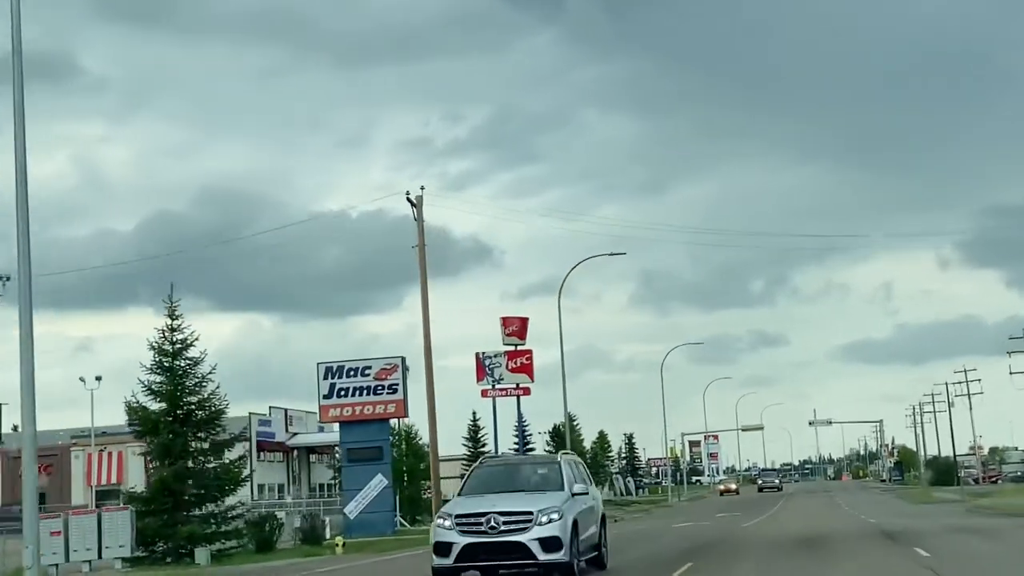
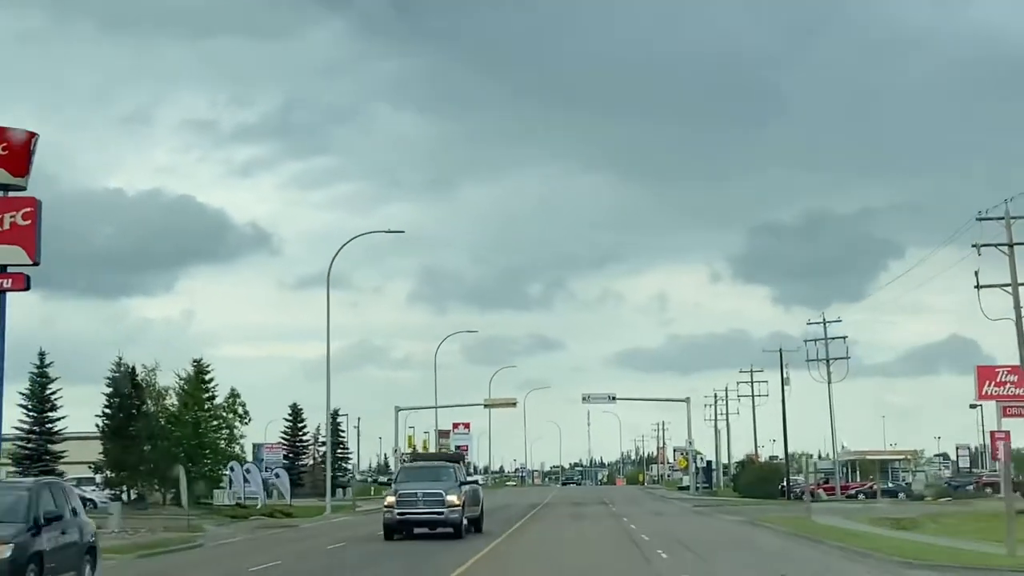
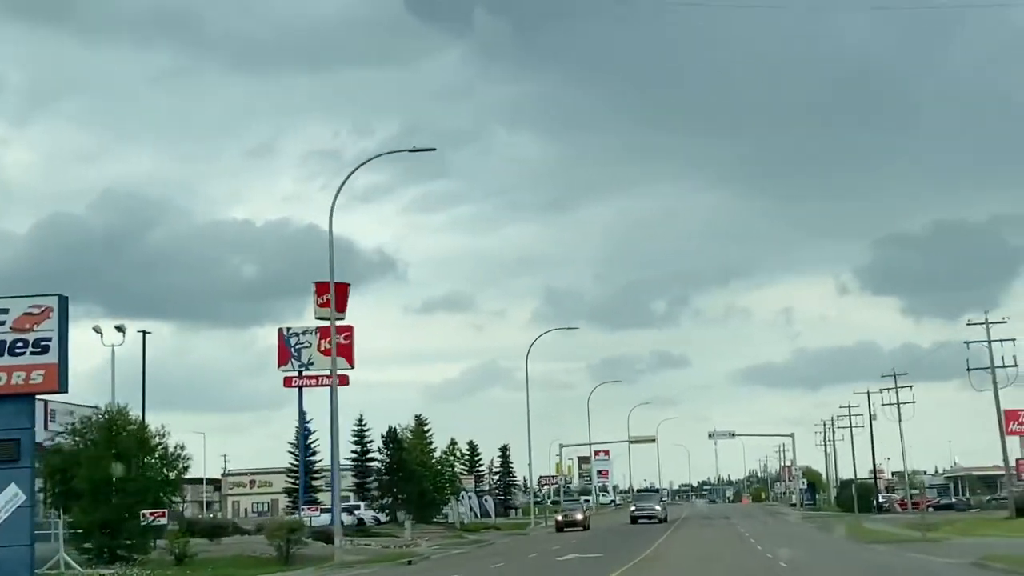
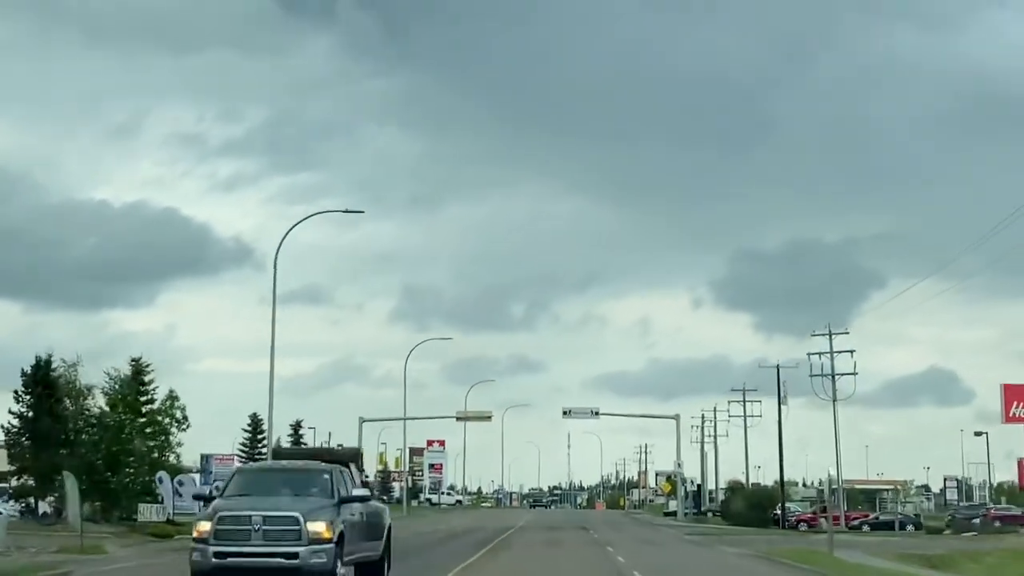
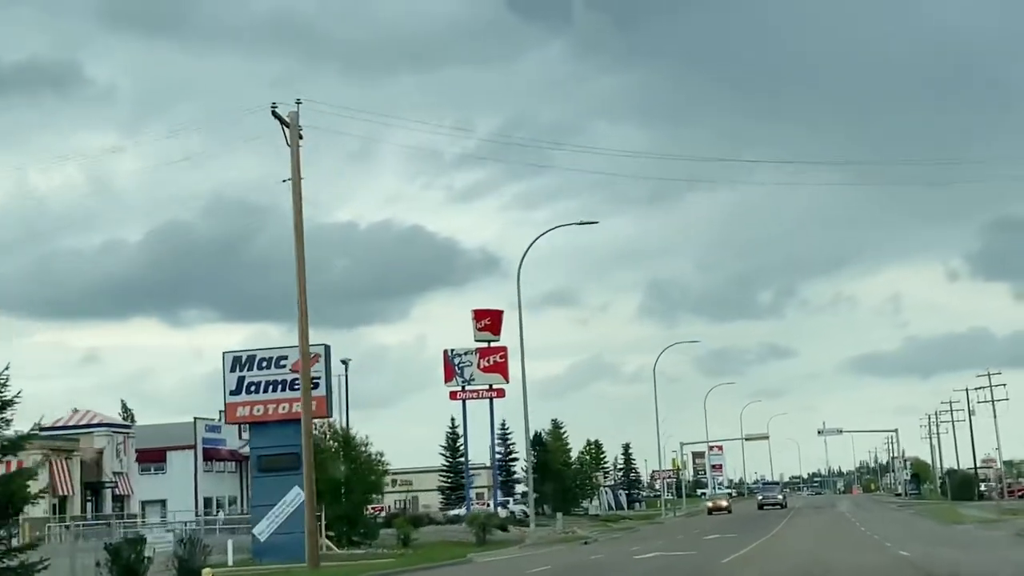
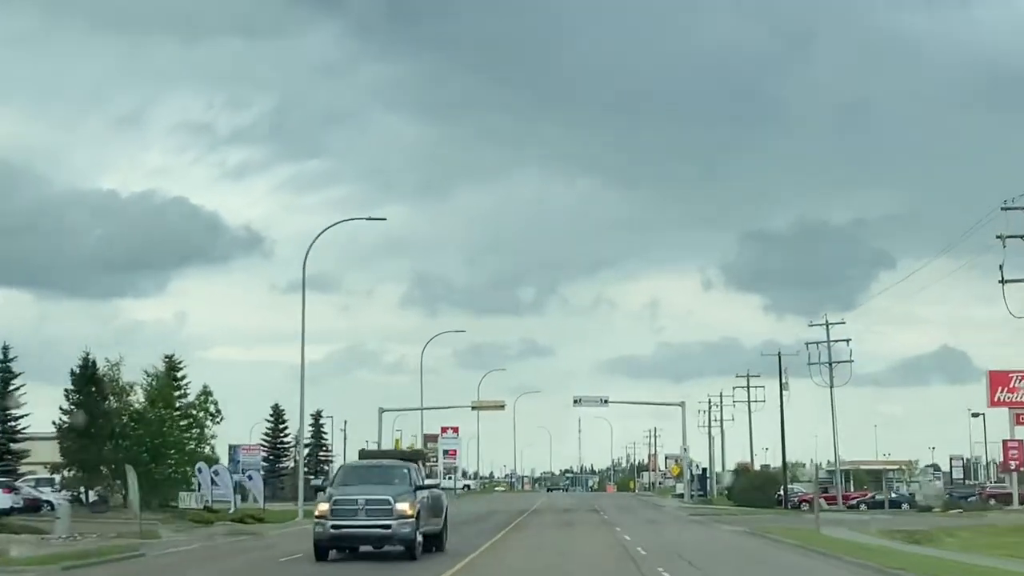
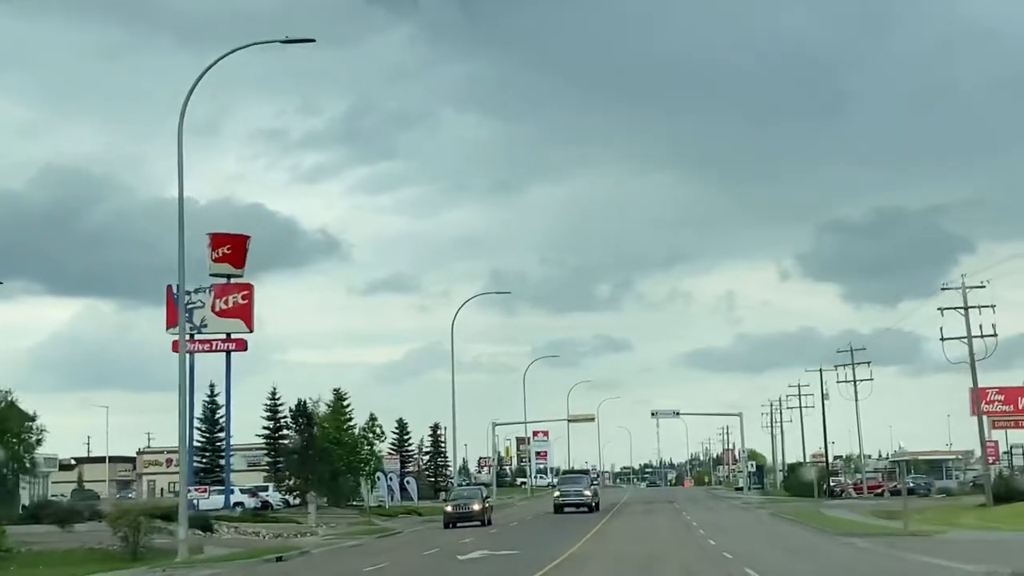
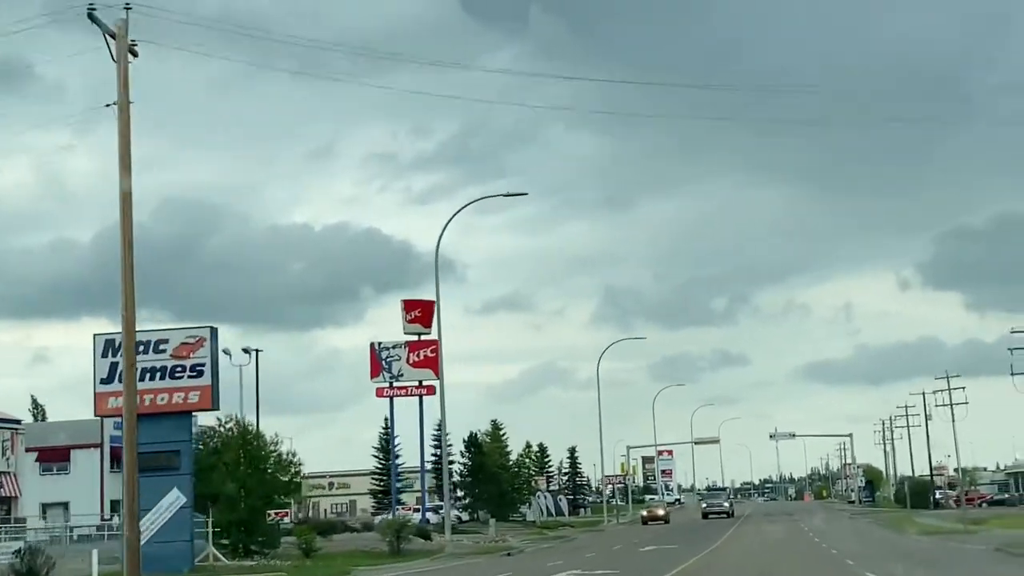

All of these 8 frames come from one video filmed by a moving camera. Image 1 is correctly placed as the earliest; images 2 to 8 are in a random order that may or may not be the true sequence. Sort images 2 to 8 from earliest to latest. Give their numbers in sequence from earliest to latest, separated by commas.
5, 8, 3, 7, 2, 6, 4
